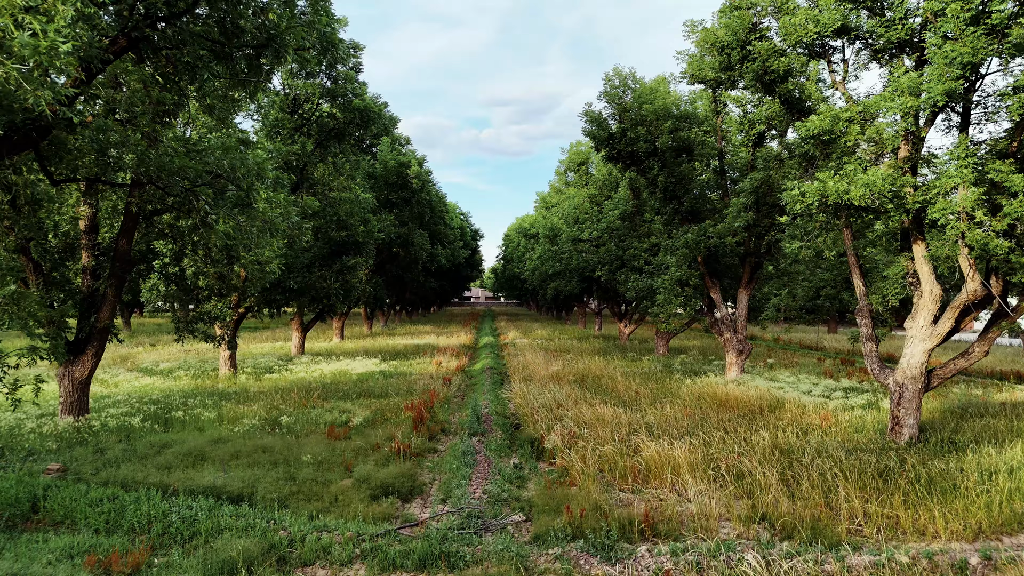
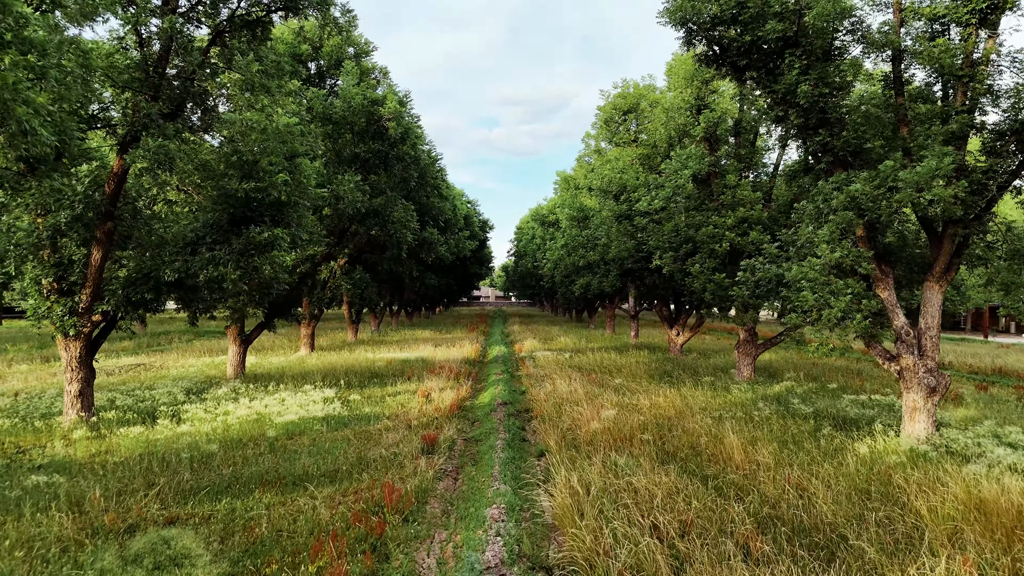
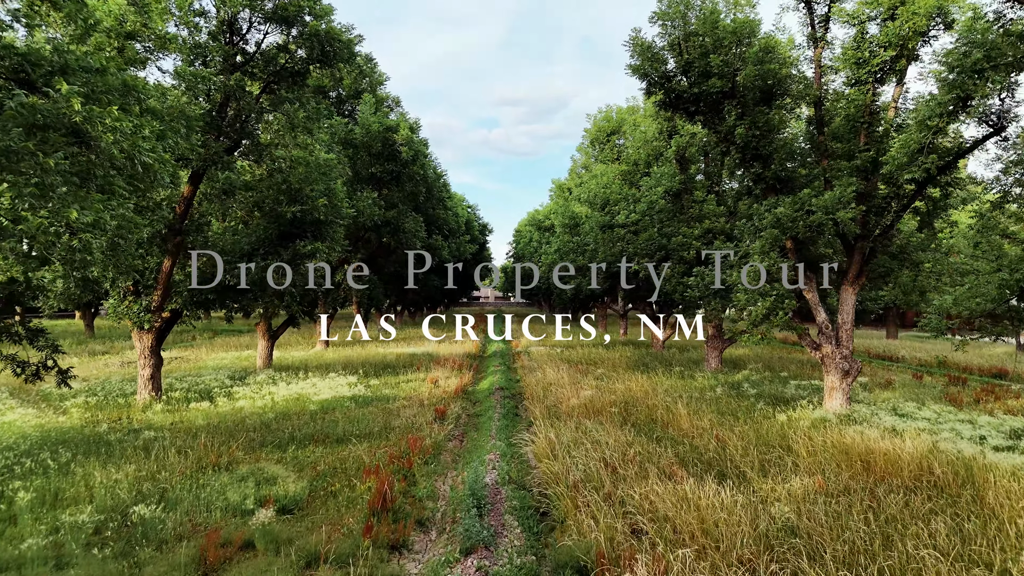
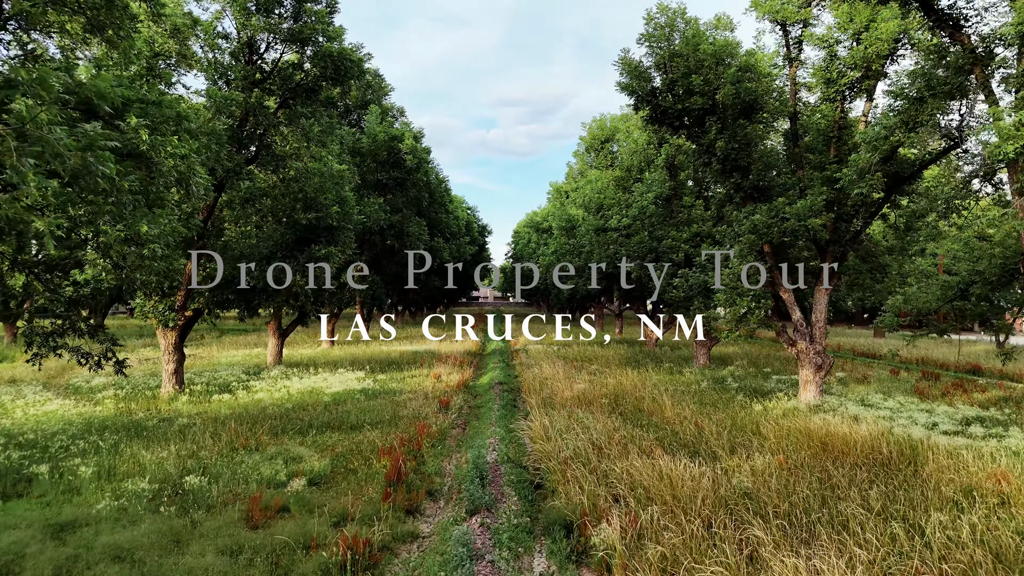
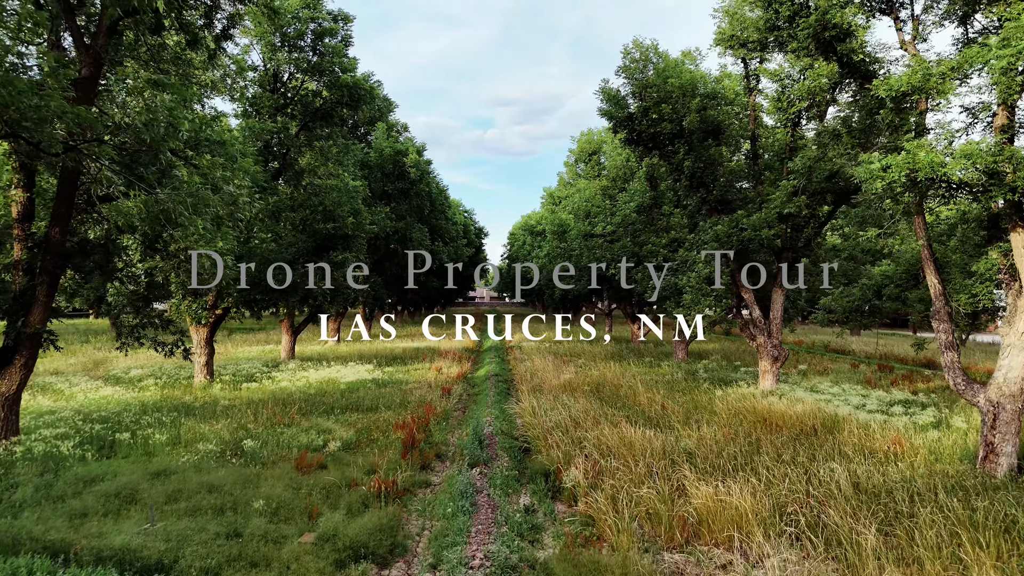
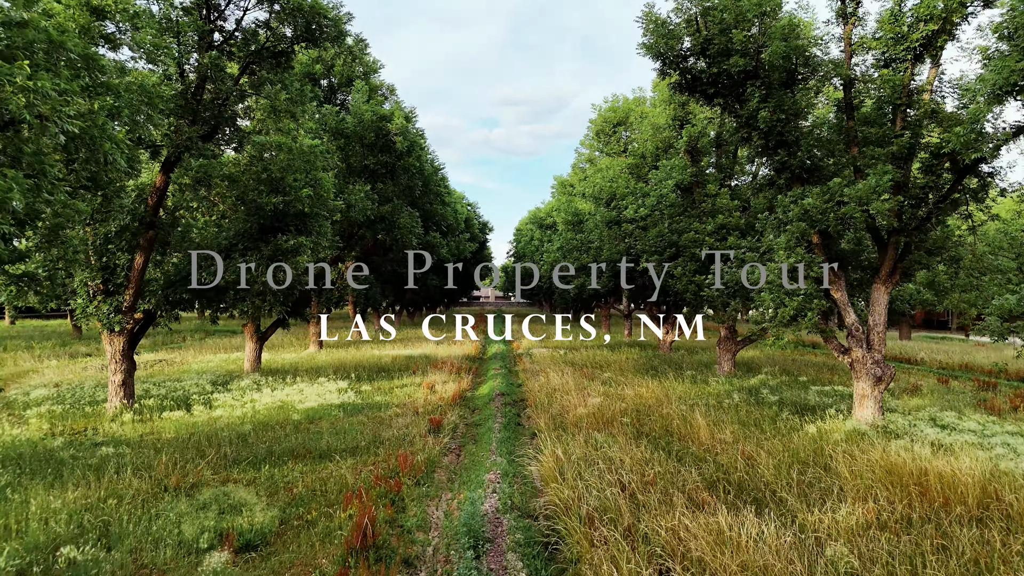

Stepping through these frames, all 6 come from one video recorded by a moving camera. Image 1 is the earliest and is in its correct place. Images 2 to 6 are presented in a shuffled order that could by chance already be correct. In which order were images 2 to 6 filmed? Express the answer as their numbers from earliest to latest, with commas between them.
5, 4, 3, 6, 2
